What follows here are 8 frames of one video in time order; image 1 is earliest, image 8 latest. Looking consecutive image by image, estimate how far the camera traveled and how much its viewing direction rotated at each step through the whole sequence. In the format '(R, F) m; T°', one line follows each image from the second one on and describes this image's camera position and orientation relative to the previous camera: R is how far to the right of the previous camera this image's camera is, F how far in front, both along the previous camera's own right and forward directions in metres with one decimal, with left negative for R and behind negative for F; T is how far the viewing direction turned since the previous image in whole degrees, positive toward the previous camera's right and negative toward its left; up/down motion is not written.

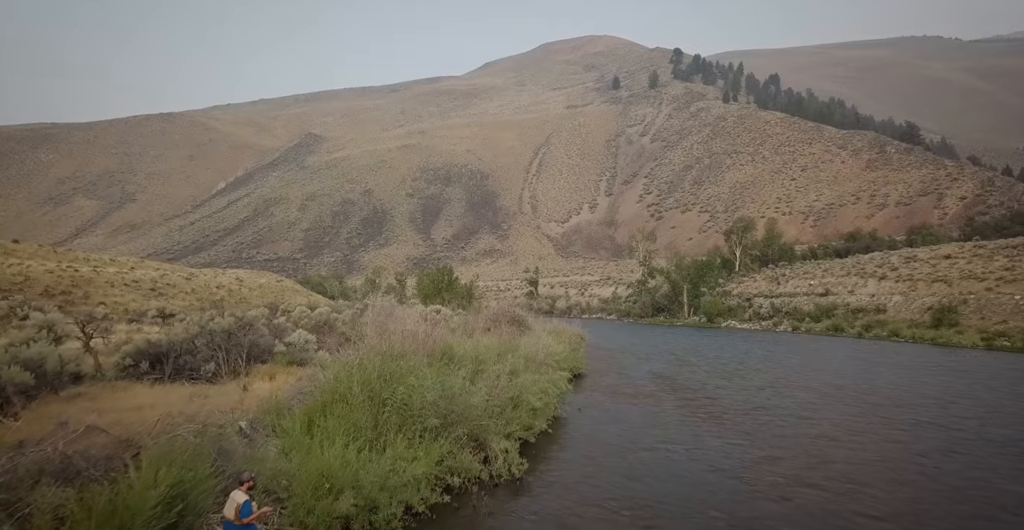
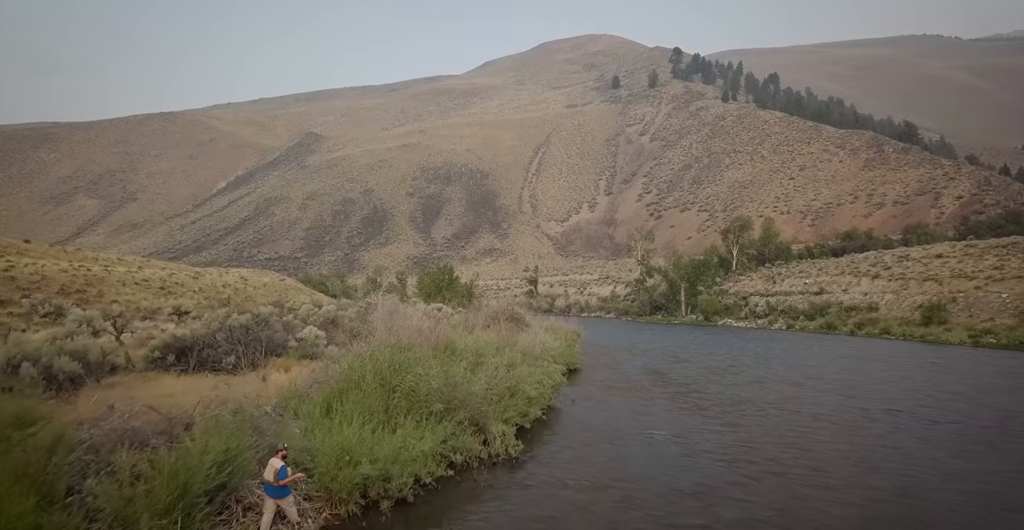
(0.0, -0.7) m; 0°
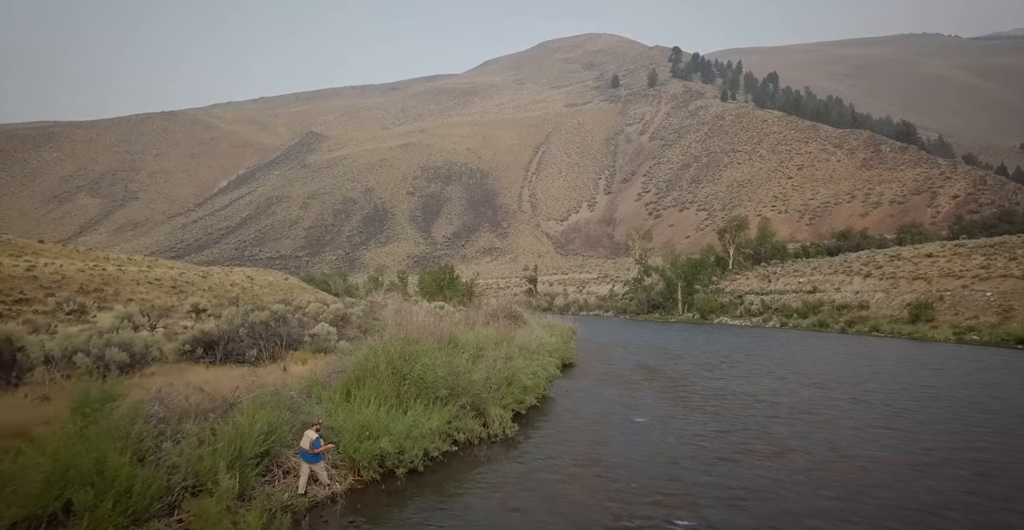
(0.0, -0.9) m; 0°
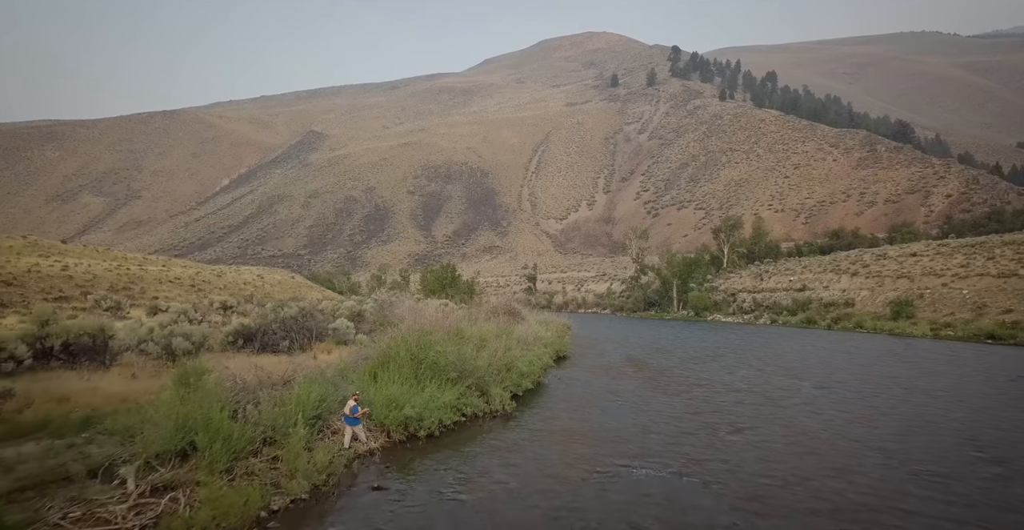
(0.0, -1.5) m; 0°
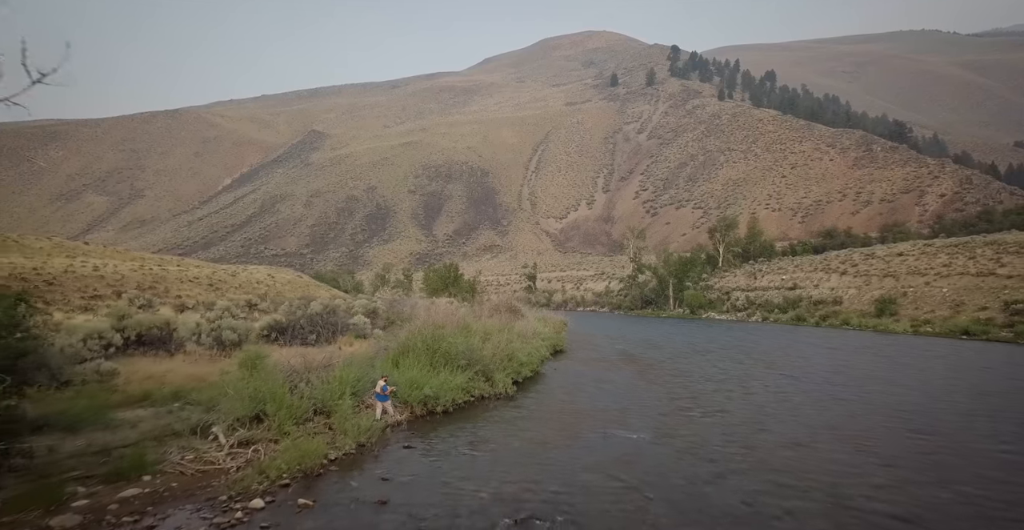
(0.0, -1.5) m; 0°
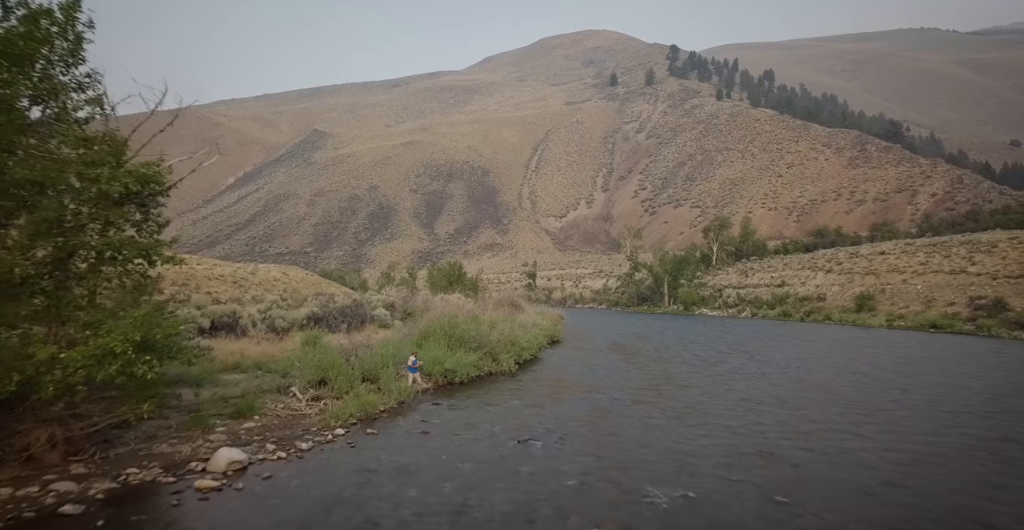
(0.0, -2.2) m; 0°
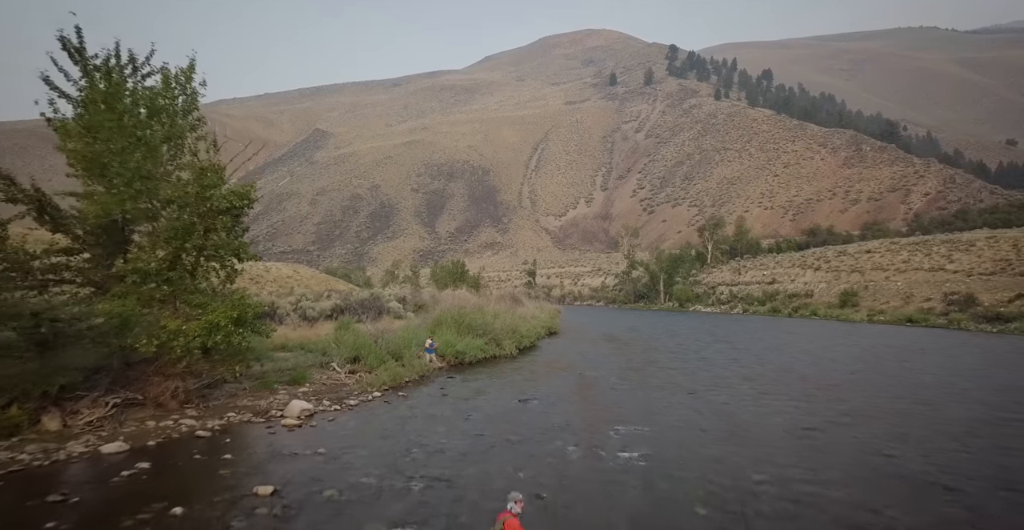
(0.0, -1.8) m; 0°
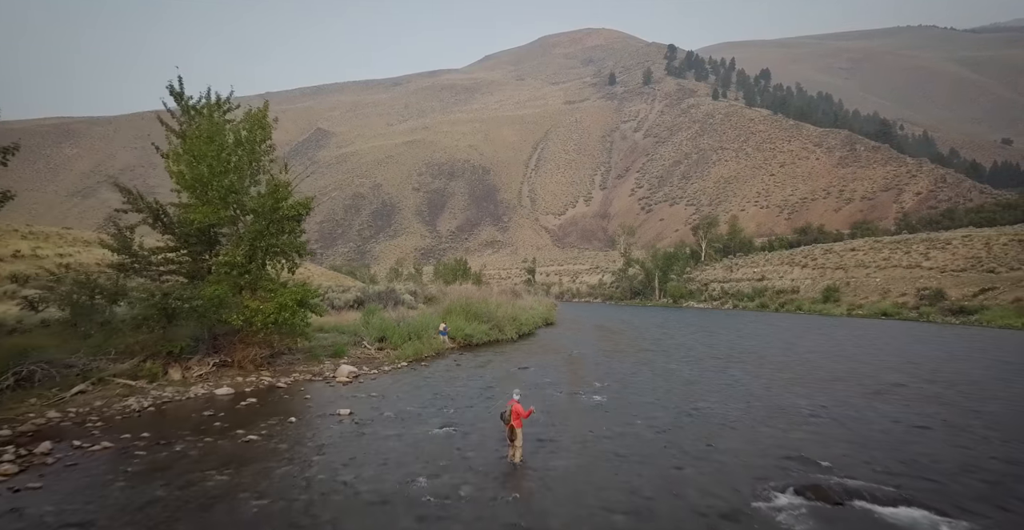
(0.0, -2.1) m; 0°
